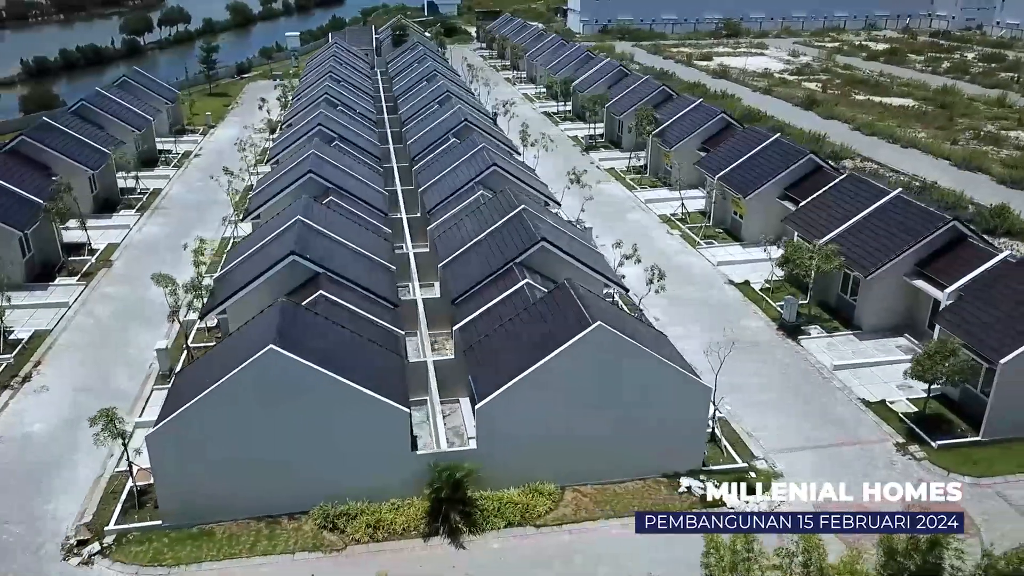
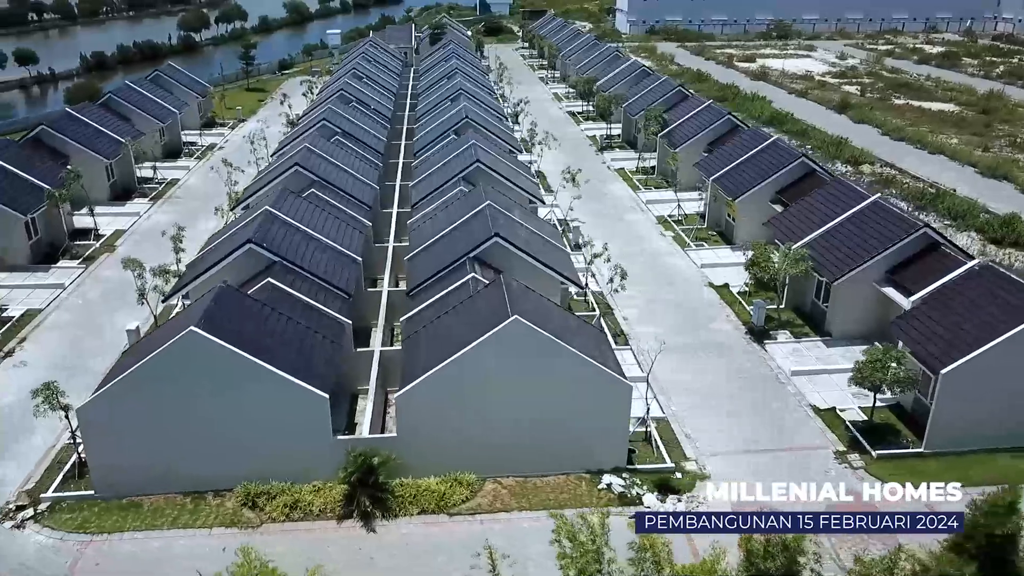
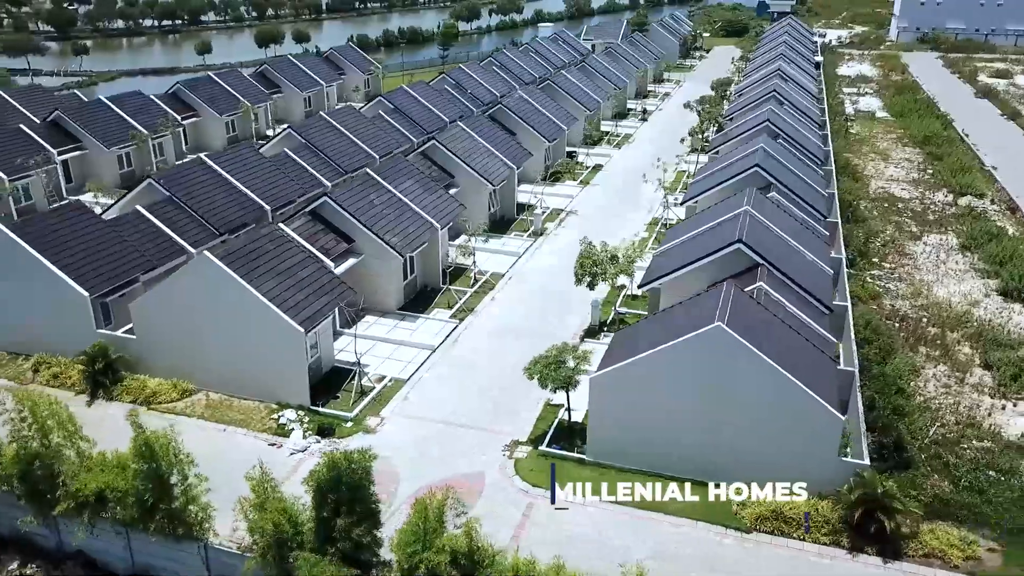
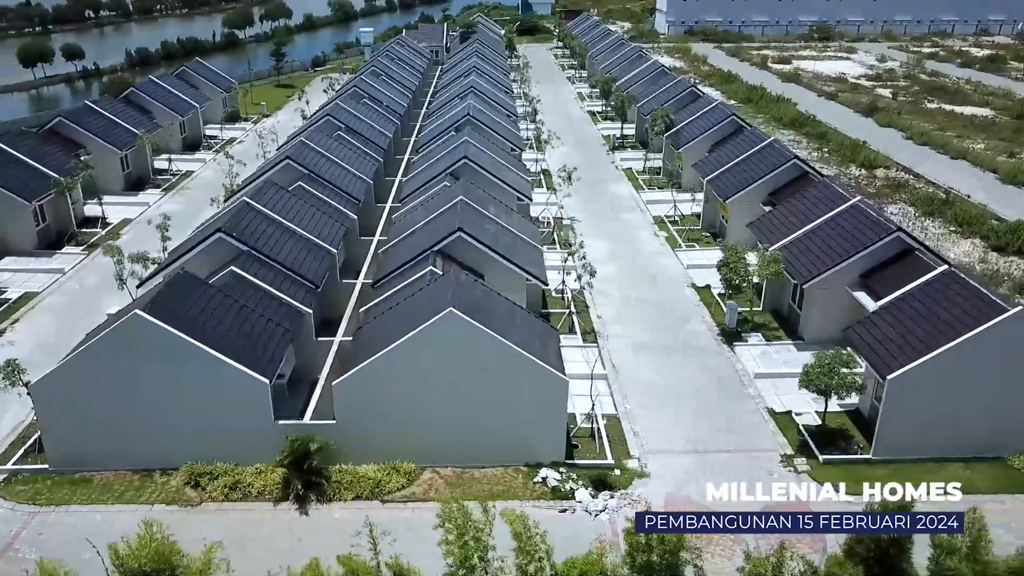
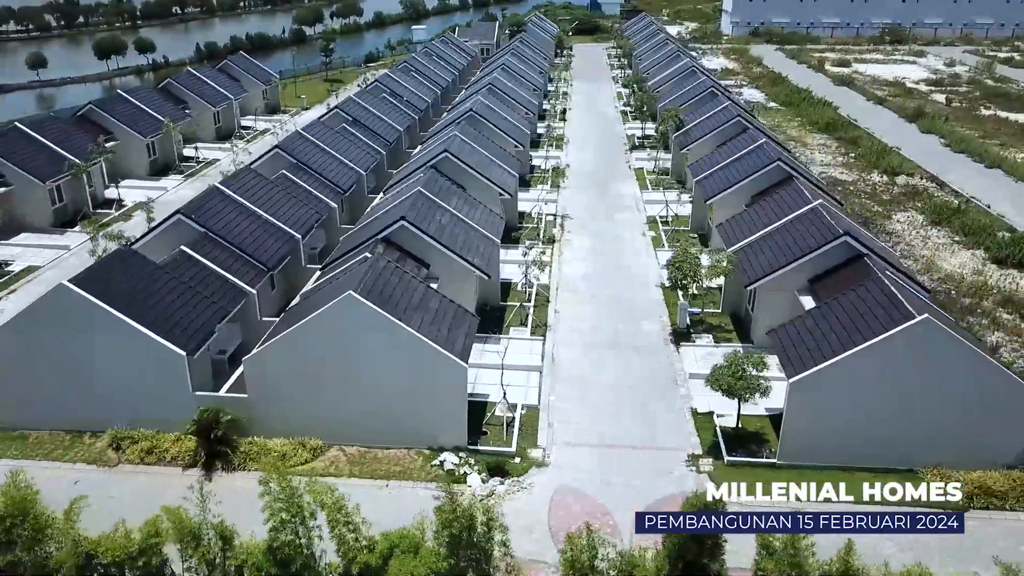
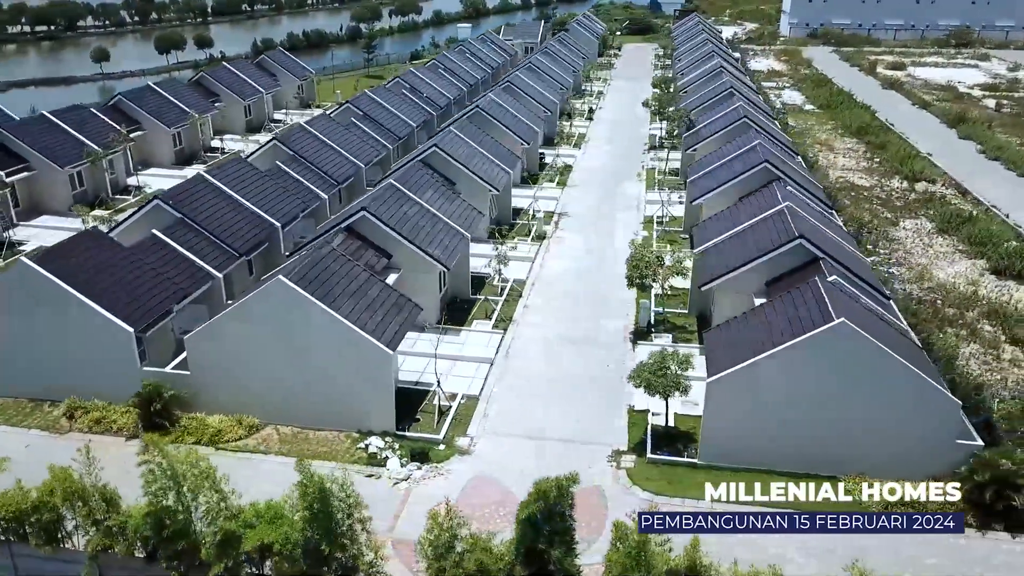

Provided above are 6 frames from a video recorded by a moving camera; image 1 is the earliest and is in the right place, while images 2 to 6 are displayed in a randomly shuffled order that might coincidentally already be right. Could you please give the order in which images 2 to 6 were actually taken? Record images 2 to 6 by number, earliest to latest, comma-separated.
2, 4, 5, 6, 3
